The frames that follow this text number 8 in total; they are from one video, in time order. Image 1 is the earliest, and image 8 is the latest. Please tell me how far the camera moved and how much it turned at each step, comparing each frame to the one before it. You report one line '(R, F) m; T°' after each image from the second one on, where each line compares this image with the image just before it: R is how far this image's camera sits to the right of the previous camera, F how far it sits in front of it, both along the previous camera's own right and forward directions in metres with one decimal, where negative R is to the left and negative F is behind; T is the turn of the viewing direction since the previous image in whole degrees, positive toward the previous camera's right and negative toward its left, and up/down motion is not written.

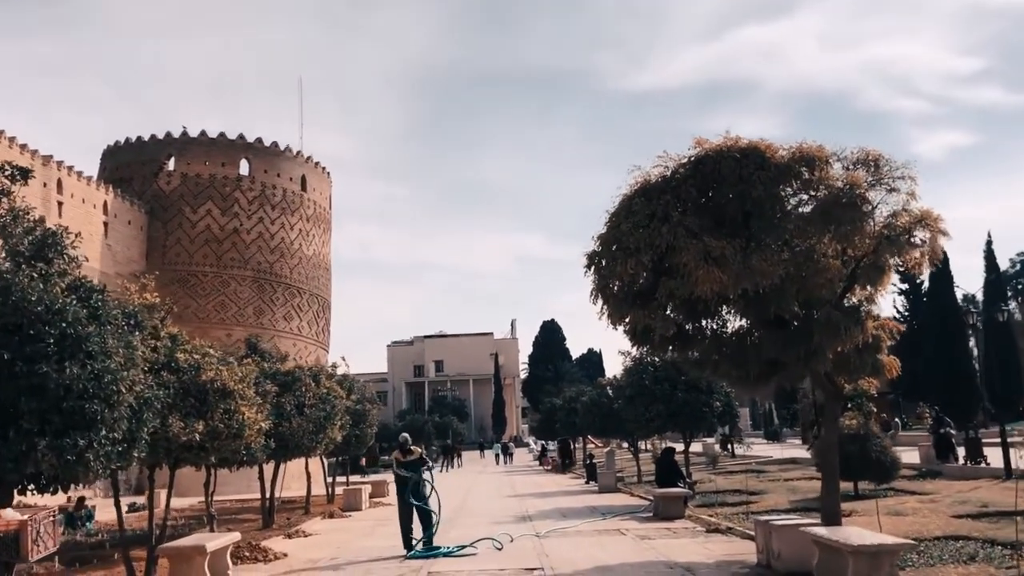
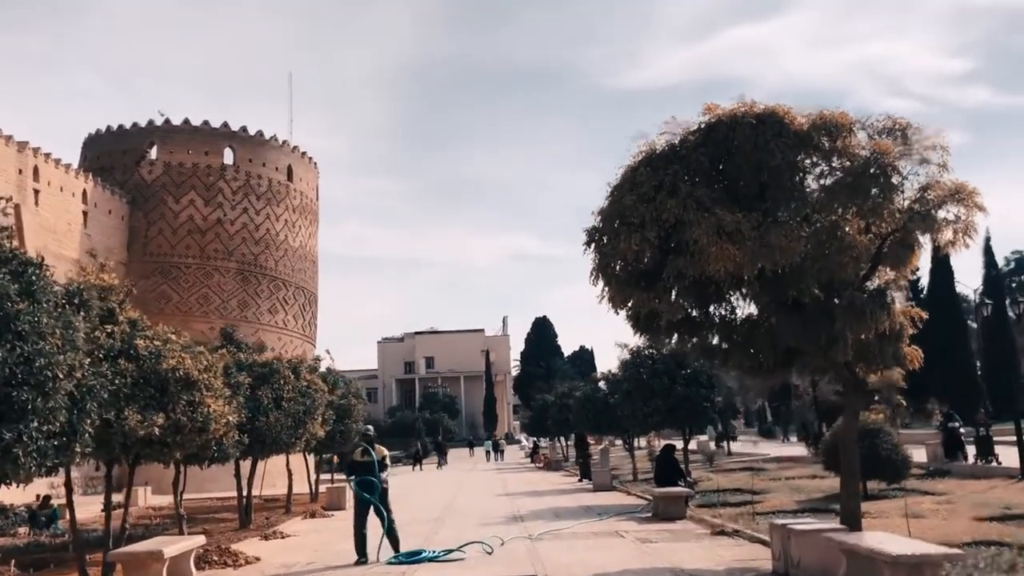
(0.0, +1.0) m; 0°
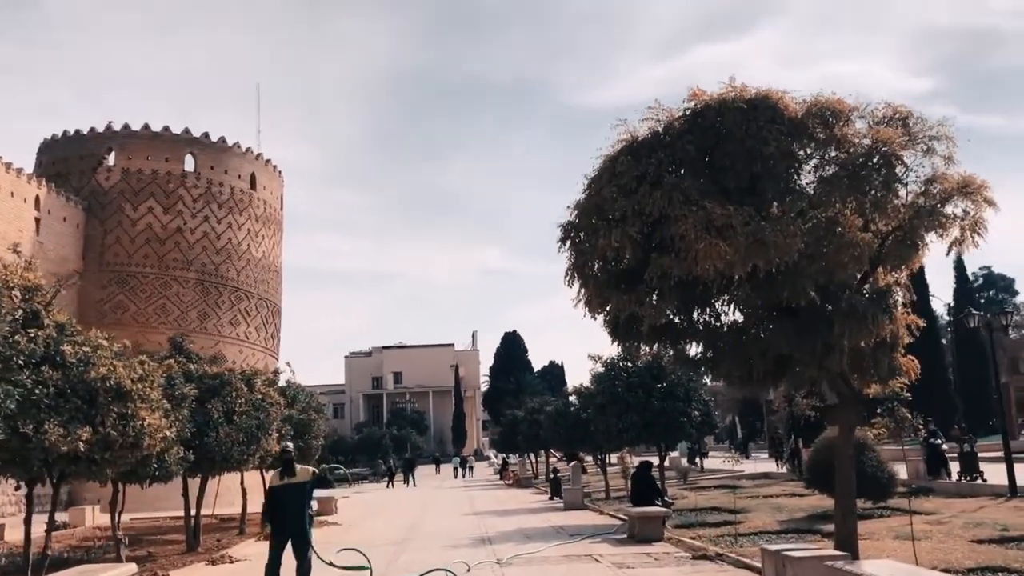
(0.0, +1.0) m; +2°
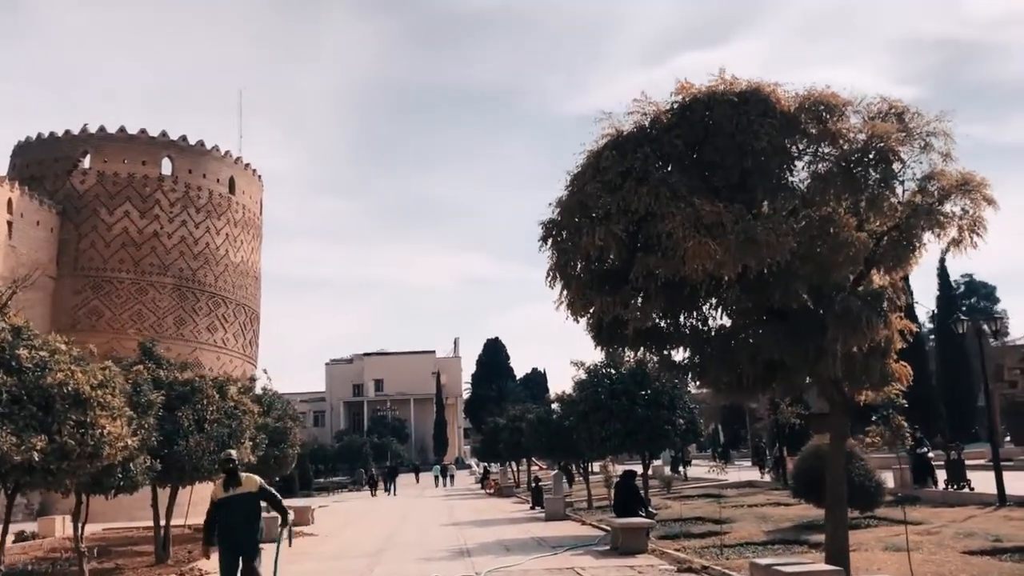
(0.0, +0.4) m; +1°
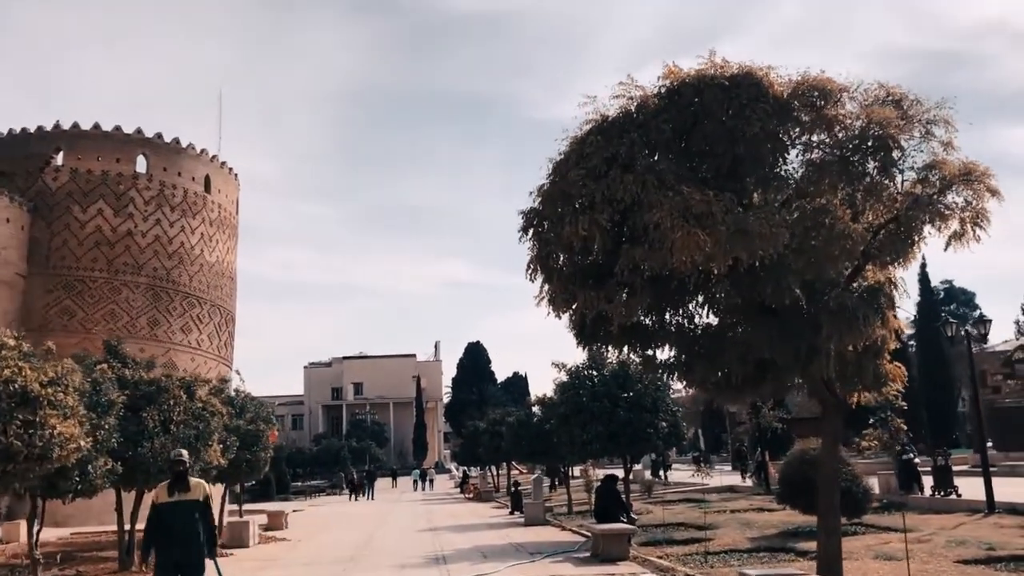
(0.0, +0.5) m; +1°
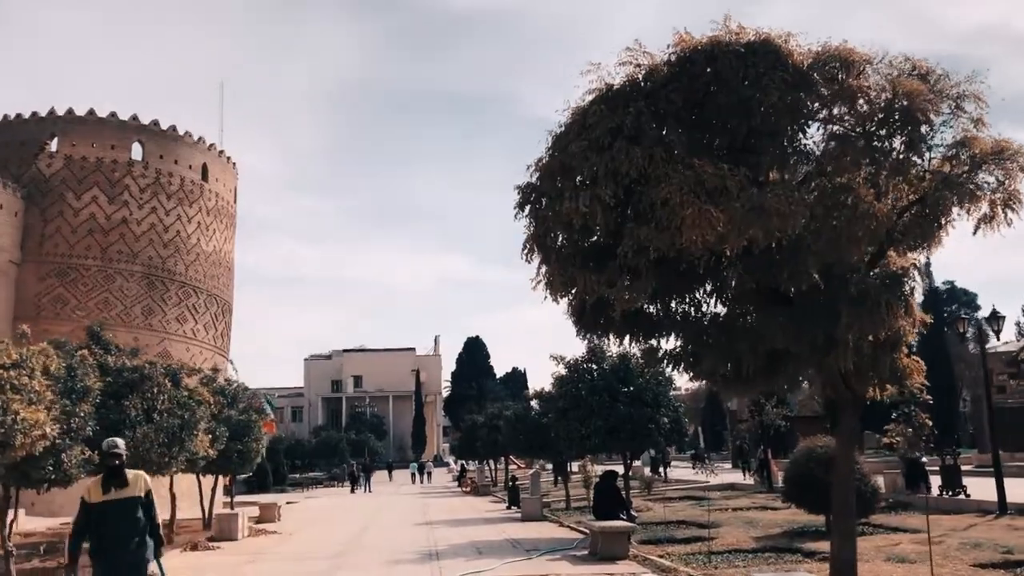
(0.0, +0.6) m; 0°
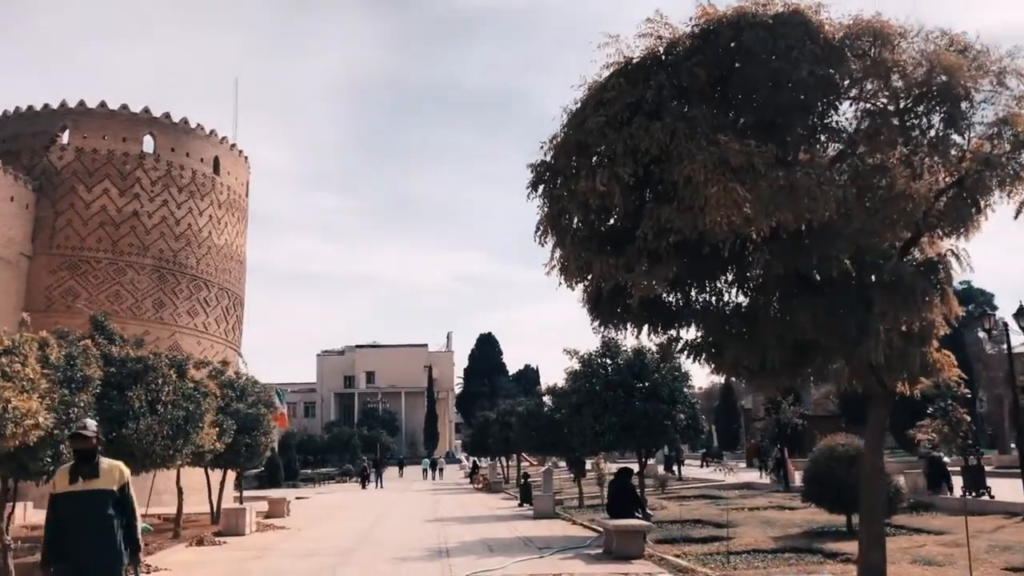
(0.0, +0.4) m; -1°
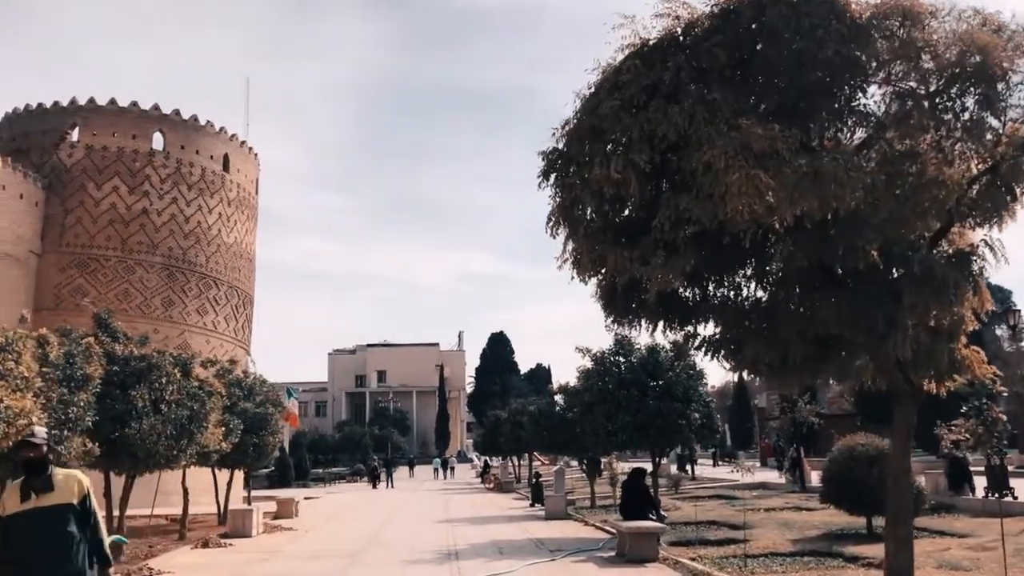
(0.0, +0.3) m; -1°
